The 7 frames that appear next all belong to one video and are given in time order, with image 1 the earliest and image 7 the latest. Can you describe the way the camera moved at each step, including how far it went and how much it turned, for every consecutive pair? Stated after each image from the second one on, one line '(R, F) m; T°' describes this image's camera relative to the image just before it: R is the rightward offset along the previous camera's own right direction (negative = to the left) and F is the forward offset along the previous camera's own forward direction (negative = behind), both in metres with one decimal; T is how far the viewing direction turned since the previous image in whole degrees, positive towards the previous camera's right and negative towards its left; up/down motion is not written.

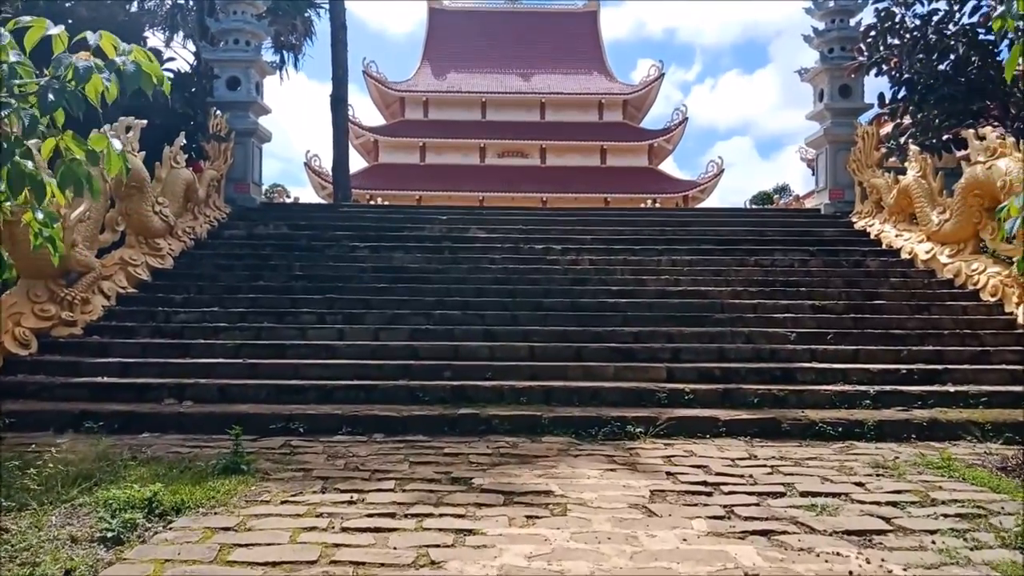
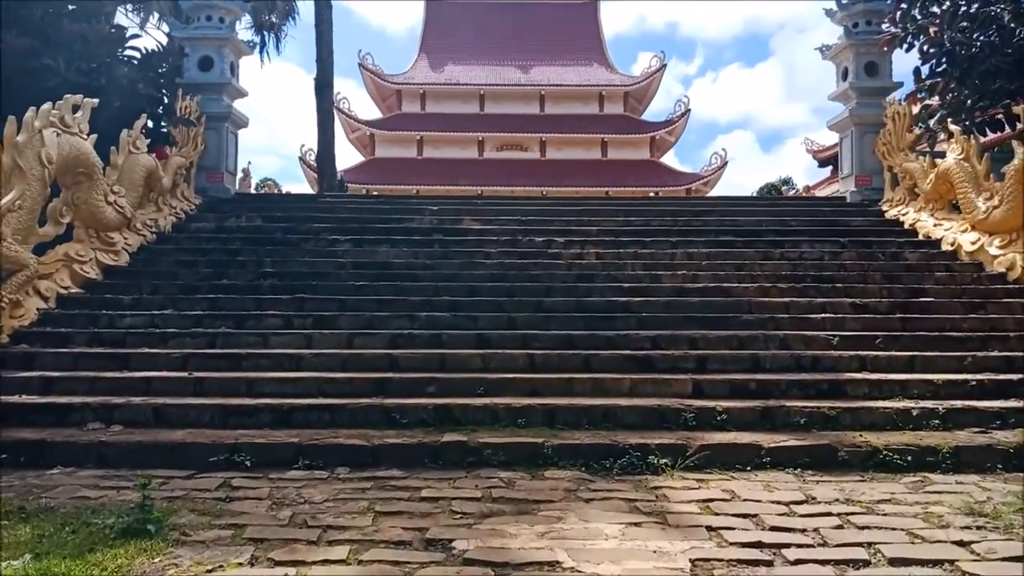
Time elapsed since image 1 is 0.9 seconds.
(0.0, +0.9) m; 0°
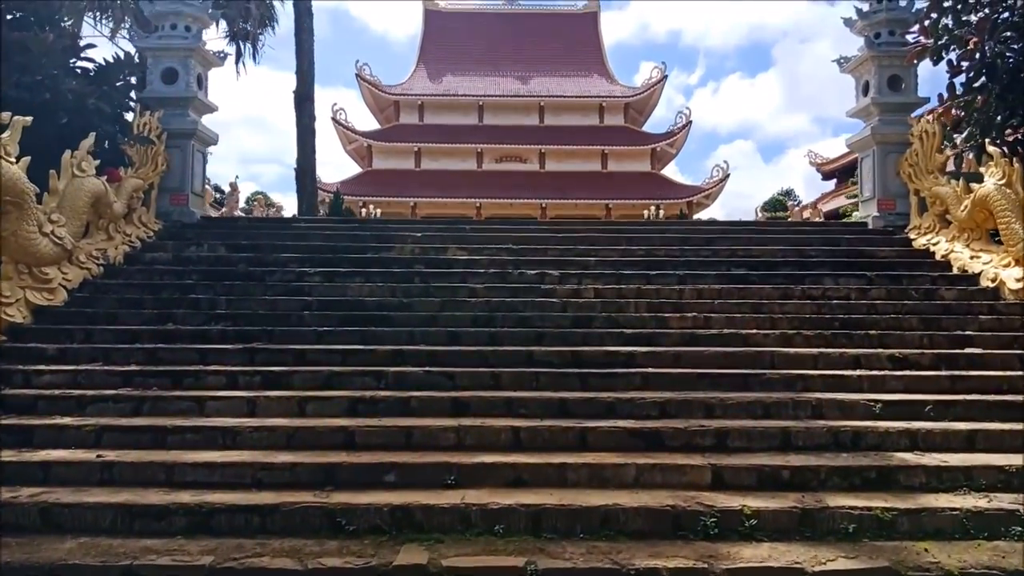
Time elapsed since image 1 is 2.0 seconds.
(+0.1, +0.9) m; 0°
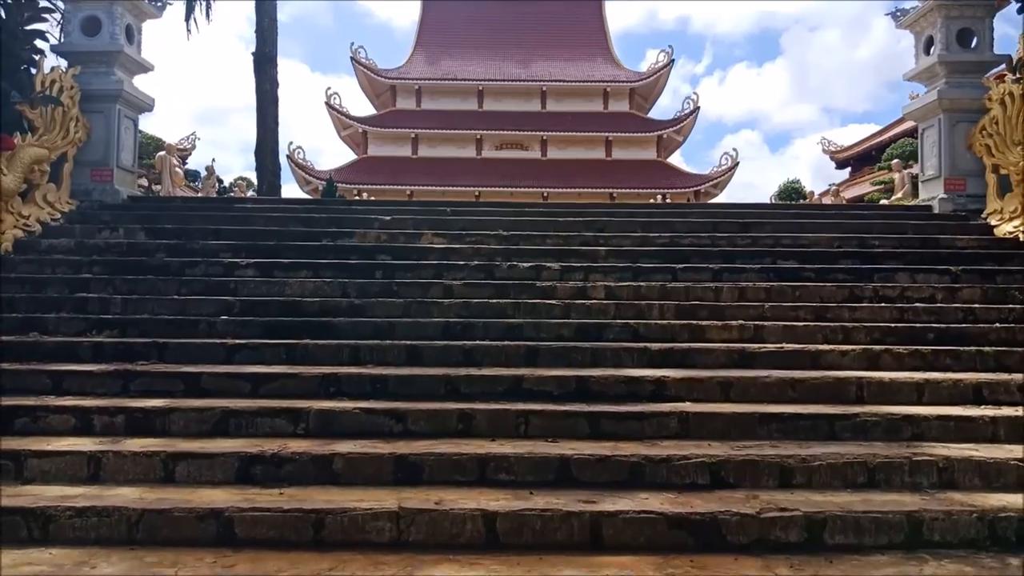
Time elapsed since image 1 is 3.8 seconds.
(+0.1, +1.6) m; 0°
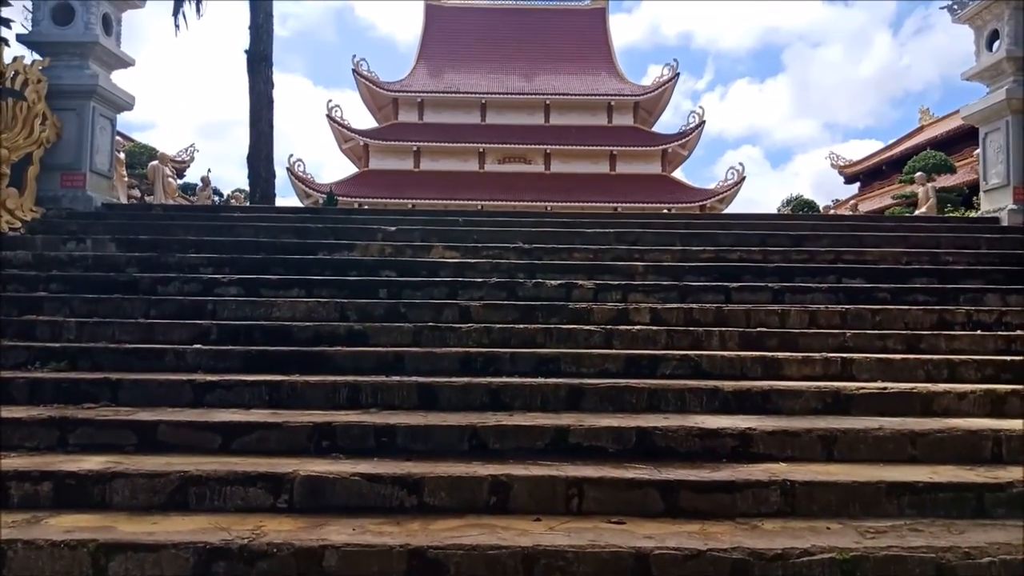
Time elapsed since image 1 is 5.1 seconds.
(-0.2, +0.8) m; 0°
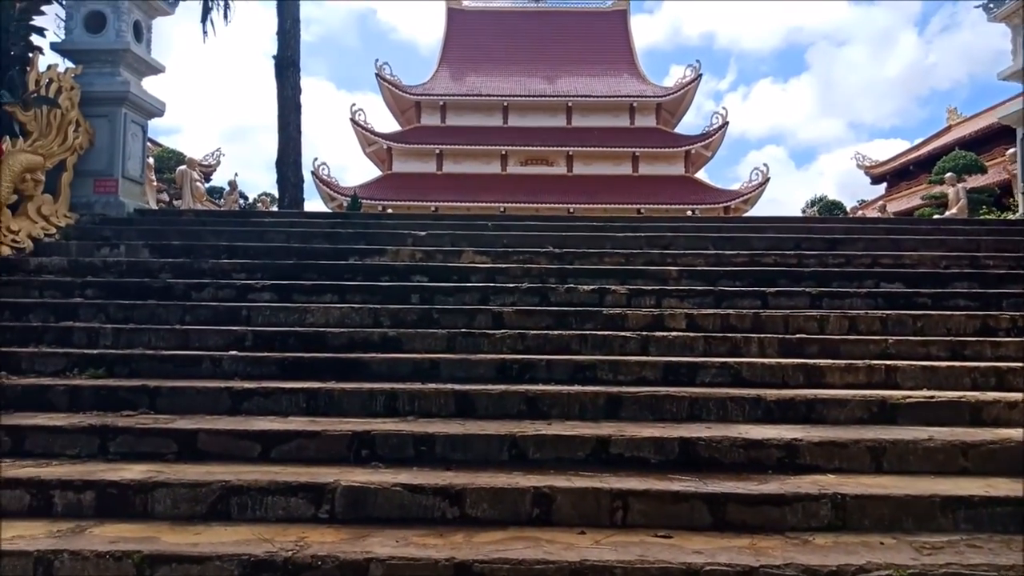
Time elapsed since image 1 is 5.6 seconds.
(-0.1, 0.0) m; -1°
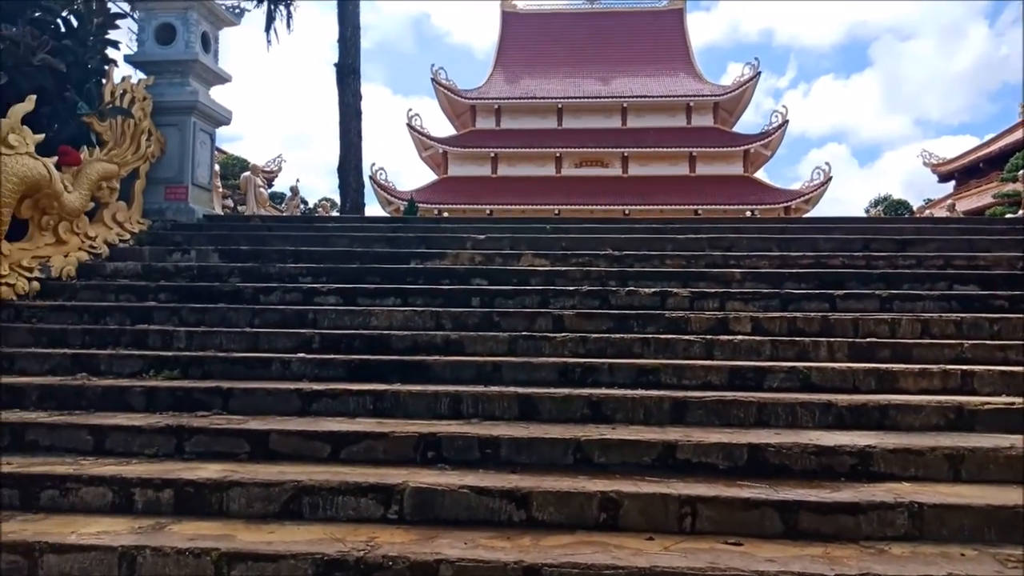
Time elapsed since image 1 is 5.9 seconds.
(0.0, 0.0) m; -4°
